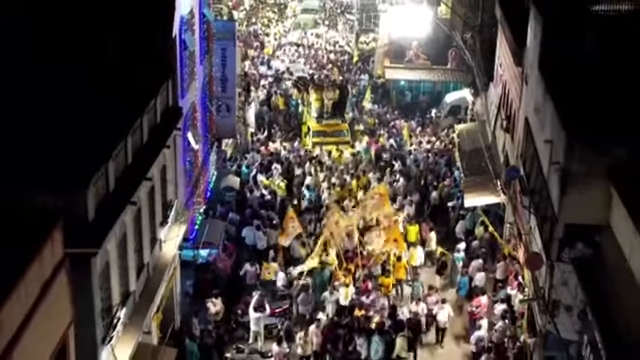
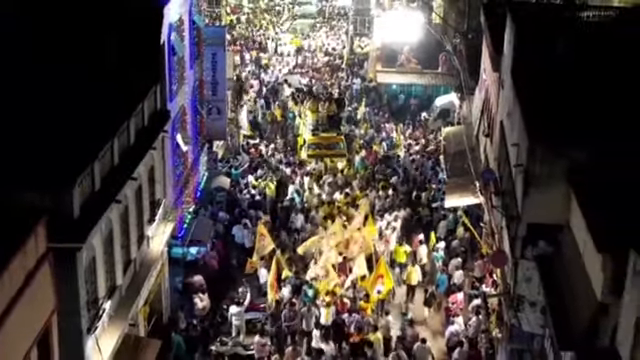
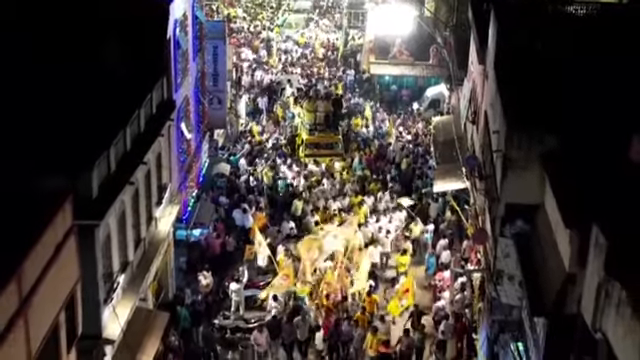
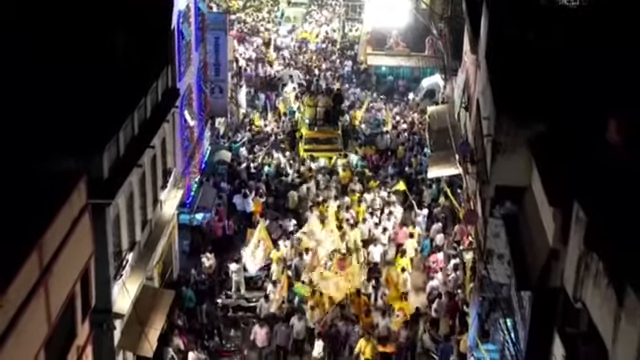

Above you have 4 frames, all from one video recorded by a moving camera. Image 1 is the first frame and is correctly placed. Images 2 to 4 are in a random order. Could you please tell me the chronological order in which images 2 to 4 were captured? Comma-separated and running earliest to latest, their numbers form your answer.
2, 3, 4
